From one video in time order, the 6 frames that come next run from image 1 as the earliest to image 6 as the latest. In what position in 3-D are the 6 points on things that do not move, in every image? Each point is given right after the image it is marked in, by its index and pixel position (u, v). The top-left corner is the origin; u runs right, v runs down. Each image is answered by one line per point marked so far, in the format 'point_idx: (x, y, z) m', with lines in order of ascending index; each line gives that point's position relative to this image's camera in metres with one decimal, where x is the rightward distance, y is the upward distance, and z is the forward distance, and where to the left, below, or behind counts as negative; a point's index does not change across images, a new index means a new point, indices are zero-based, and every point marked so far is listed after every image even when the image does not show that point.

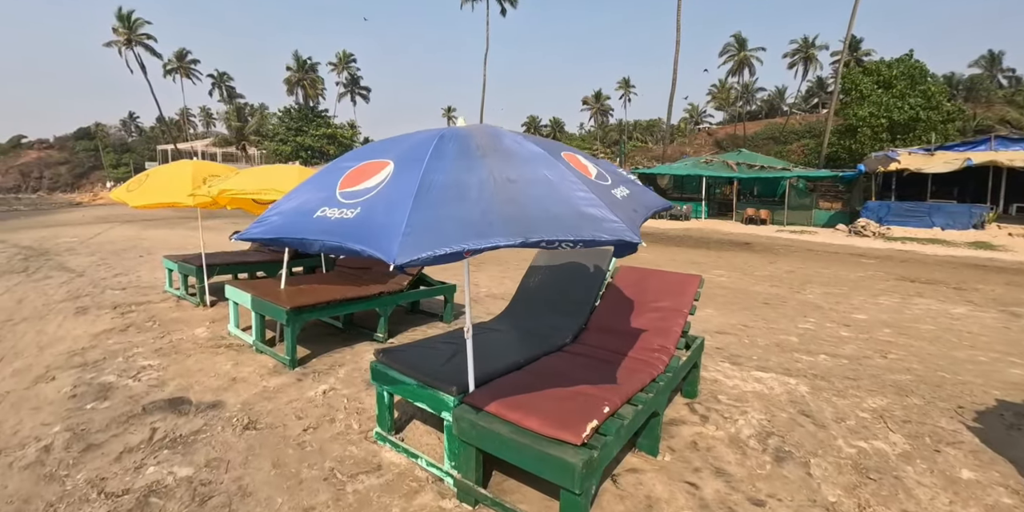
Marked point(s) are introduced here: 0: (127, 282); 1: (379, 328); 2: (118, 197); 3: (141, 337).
0: (-6.4, -0.4, +7.4) m
1: (-1.5, -0.8, +5.0) m
2: (-4.8, +0.7, +5.4) m
3: (-4.1, -0.9, +4.9) m
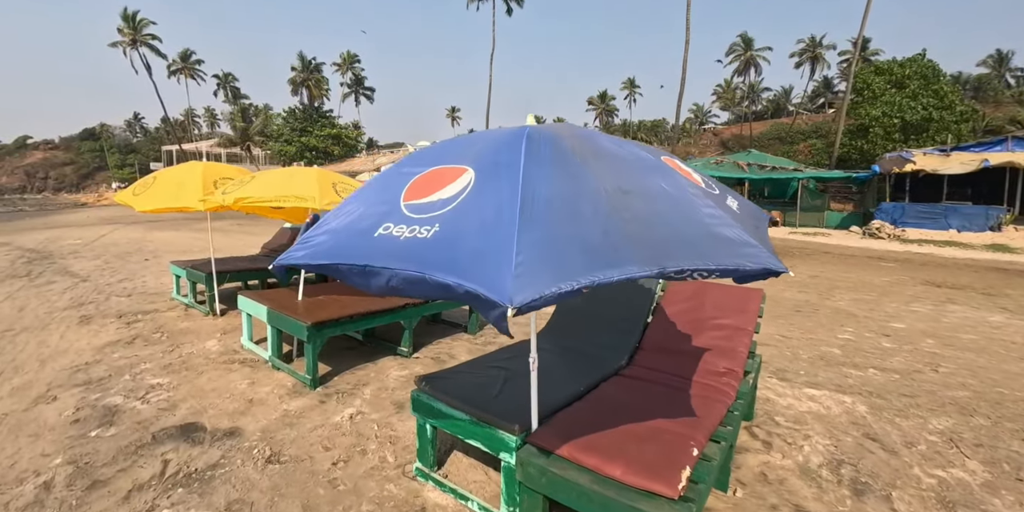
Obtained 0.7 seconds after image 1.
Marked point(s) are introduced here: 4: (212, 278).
0: (-6.0, -0.5, +7.1) m
1: (-1.1, -0.9, +4.7) m
2: (-4.4, +0.6, +5.0) m
3: (-3.7, -1.0, +4.6) m
4: (-3.8, -0.3, +5.7) m
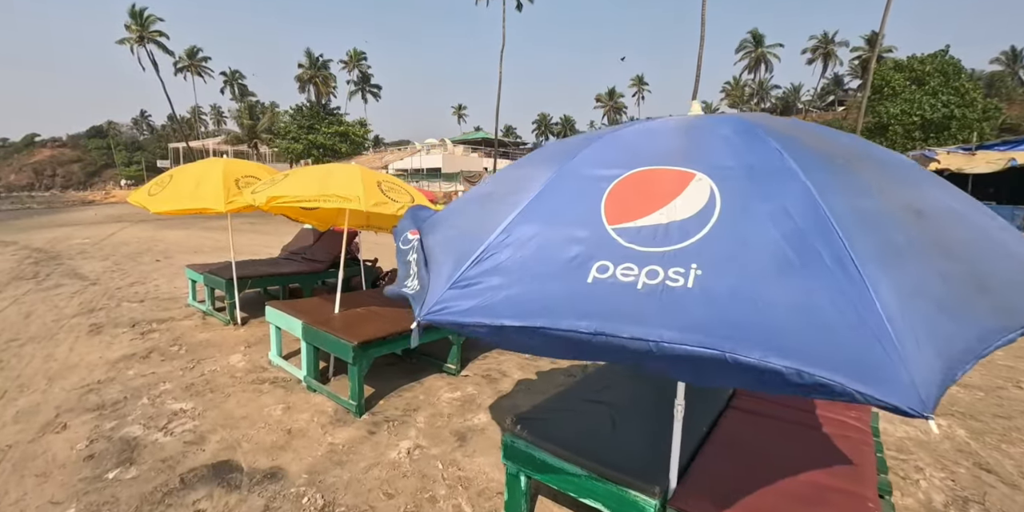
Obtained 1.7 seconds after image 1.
0: (-5.4, -0.6, +6.6) m
1: (-0.6, -0.9, +4.2) m
2: (-3.8, +0.6, +4.6) m
3: (-3.2, -1.0, +4.1) m
4: (-3.2, -0.3, +5.2) m
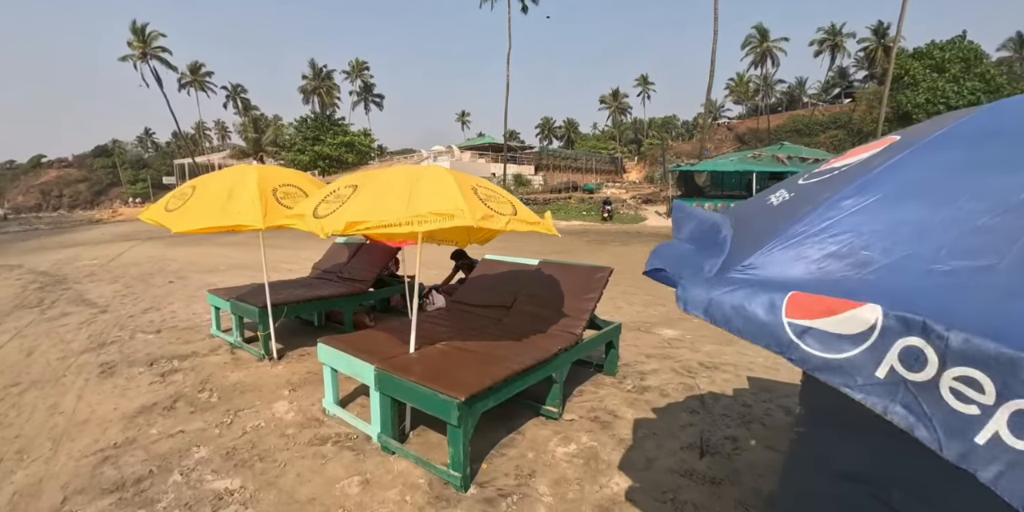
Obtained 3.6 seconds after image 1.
0: (-4.5, -0.9, +5.8) m
1: (+0.3, -1.1, +3.3) m
2: (-3.0, +0.3, +3.8) m
3: (-2.3, -1.2, +3.3) m
4: (-2.4, -0.5, +4.4) m
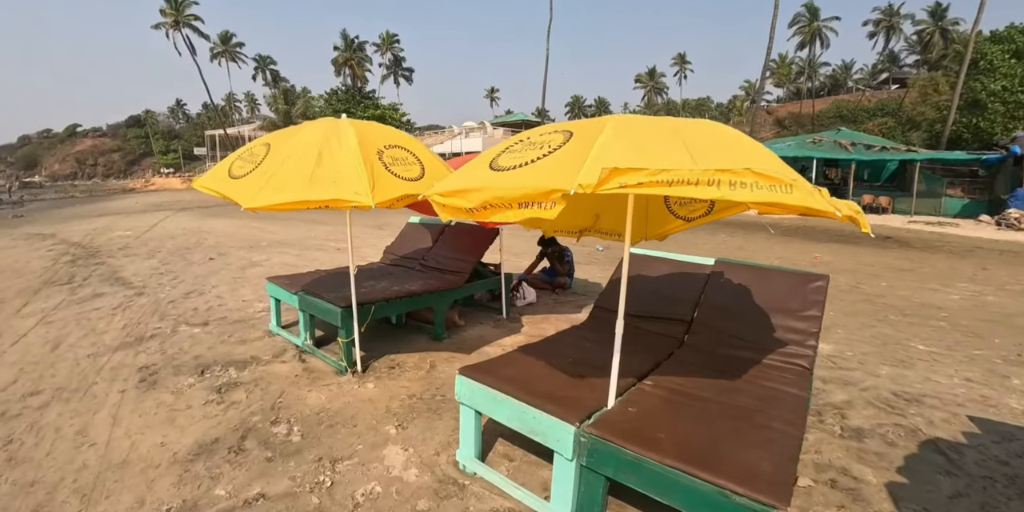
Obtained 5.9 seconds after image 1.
0: (-3.3, -0.6, +4.9) m
1: (+1.4, -1.1, +2.2) m
2: (-1.8, +0.5, +2.7) m
3: (-1.1, -1.1, +2.3) m
4: (-1.2, -0.4, +3.4) m
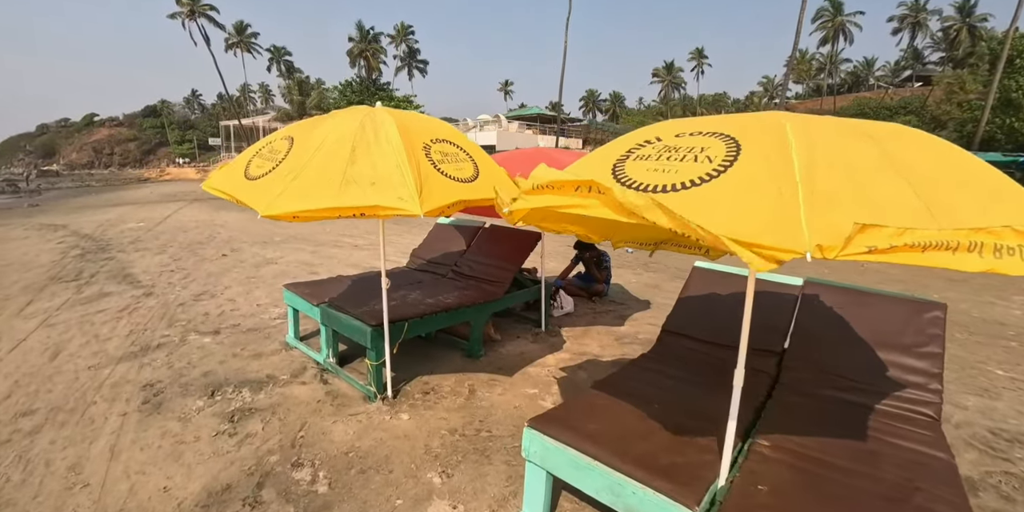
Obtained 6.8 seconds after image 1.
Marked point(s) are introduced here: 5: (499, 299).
0: (-2.9, -0.6, +4.5) m
1: (+1.8, -1.2, +1.8) m
2: (-1.5, +0.4, +2.3) m
3: (-0.8, -1.2, +1.9) m
4: (-0.8, -0.5, +2.9) m
5: (-0.1, -0.4, +3.7) m
